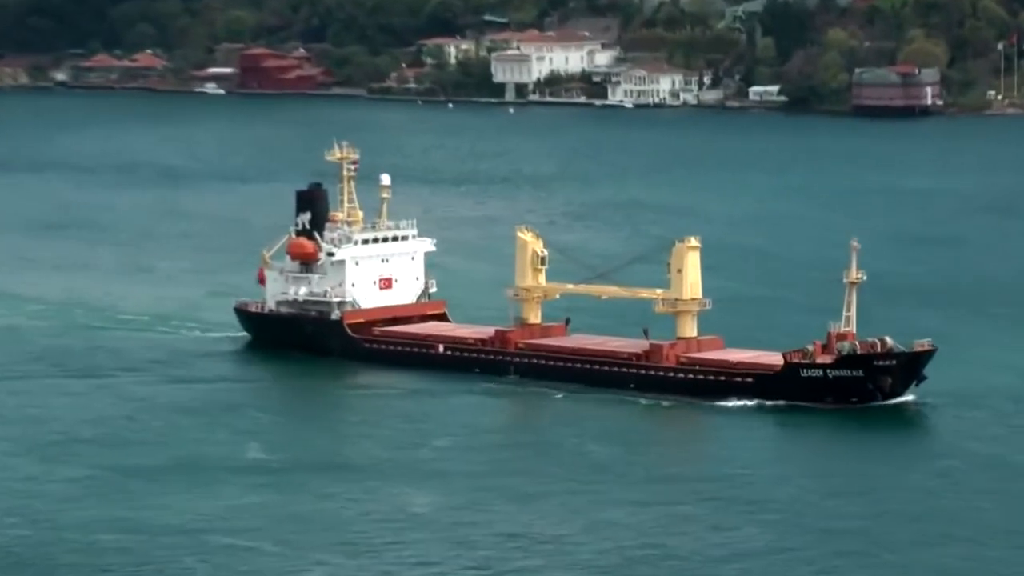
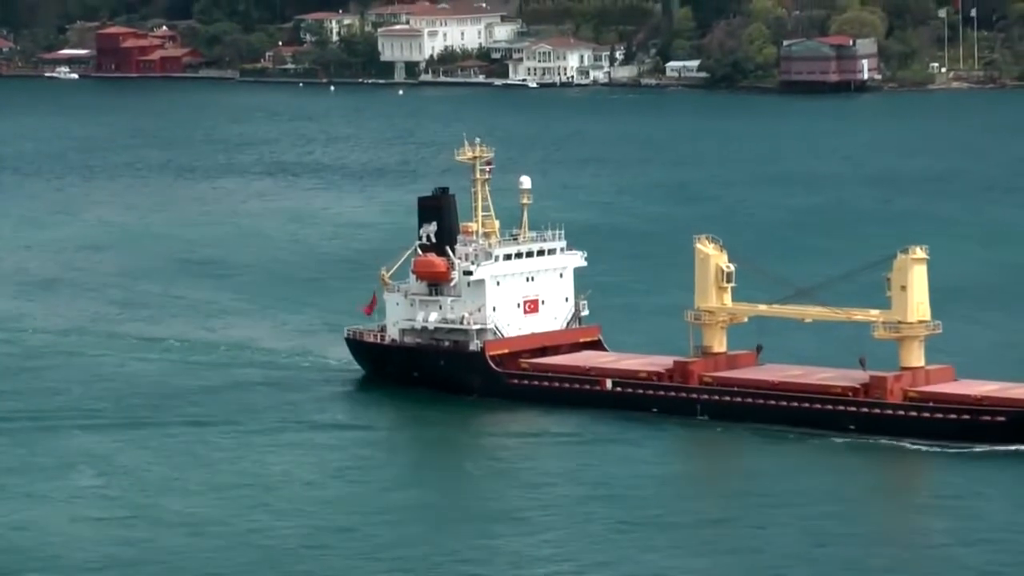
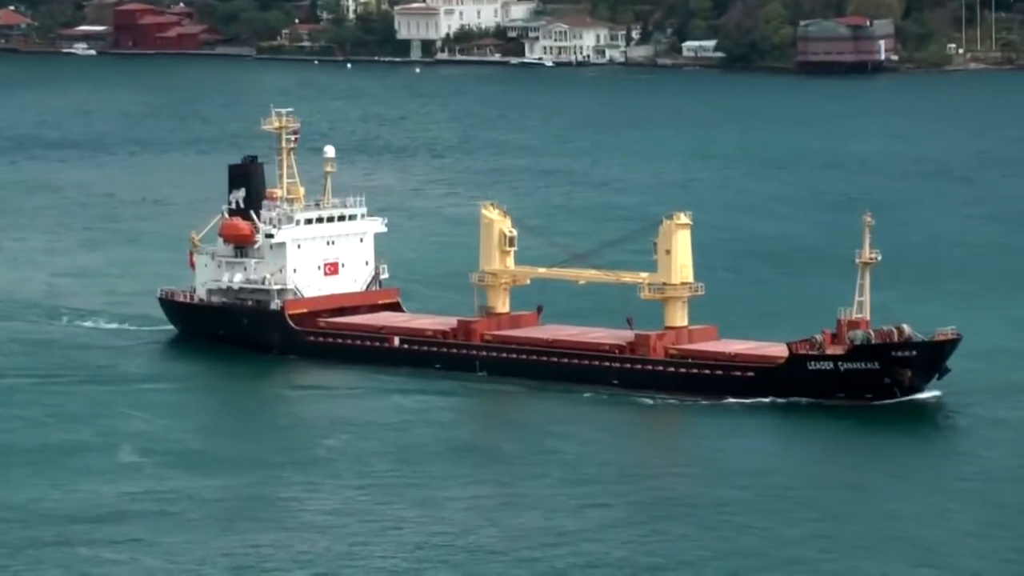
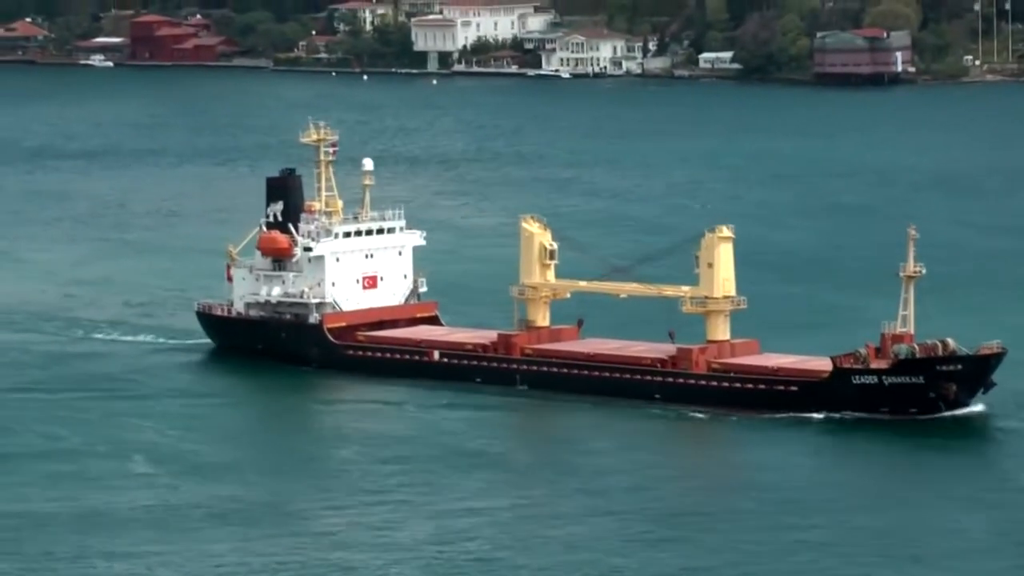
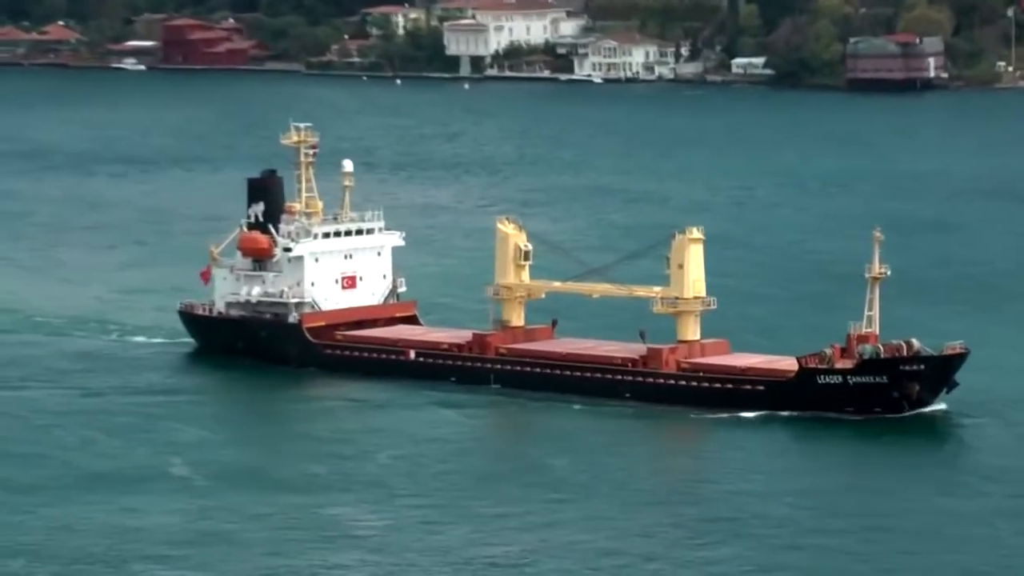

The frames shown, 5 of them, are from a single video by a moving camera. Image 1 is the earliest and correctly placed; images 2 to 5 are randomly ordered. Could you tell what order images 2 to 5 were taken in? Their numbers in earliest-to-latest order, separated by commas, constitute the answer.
5, 3, 4, 2
